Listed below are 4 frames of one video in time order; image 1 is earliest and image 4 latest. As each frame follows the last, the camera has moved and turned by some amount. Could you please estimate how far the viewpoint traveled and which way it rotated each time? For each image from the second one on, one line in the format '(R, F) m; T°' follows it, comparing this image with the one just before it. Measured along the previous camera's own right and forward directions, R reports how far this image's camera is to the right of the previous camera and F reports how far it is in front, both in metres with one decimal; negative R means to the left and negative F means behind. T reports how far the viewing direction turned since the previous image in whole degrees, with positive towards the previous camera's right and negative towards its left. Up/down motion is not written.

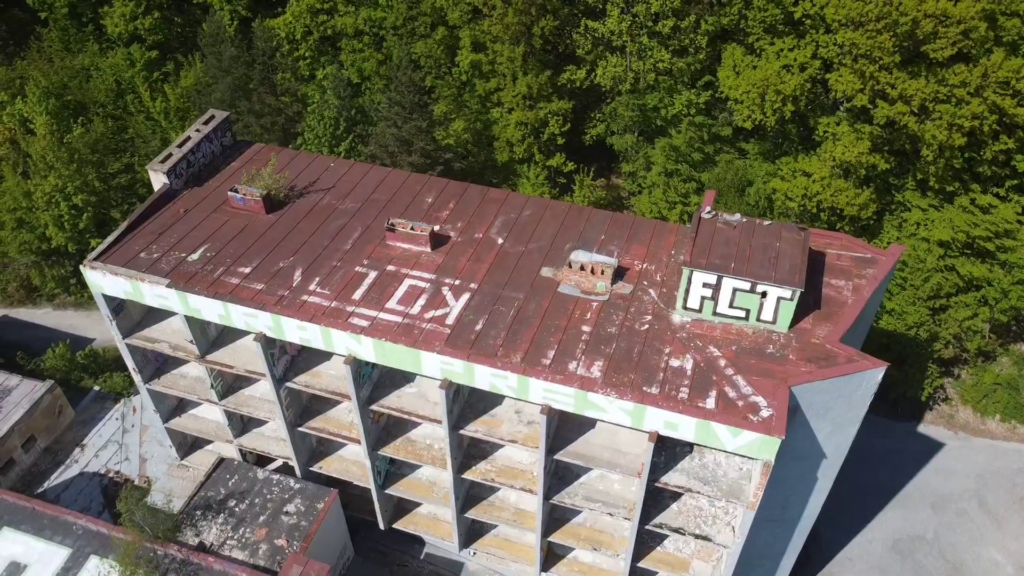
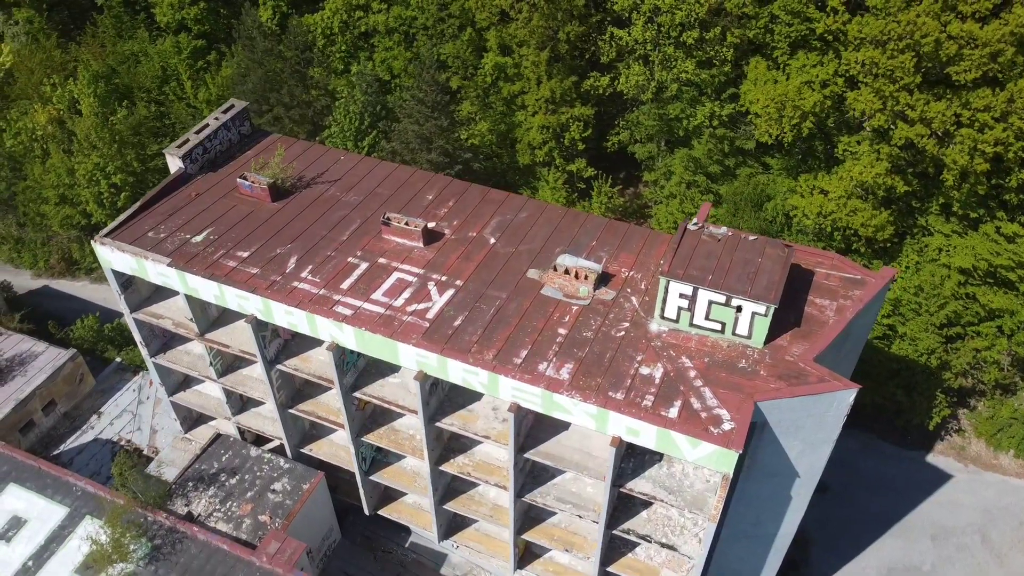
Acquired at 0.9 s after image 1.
(+2.0, -0.4) m; -4°
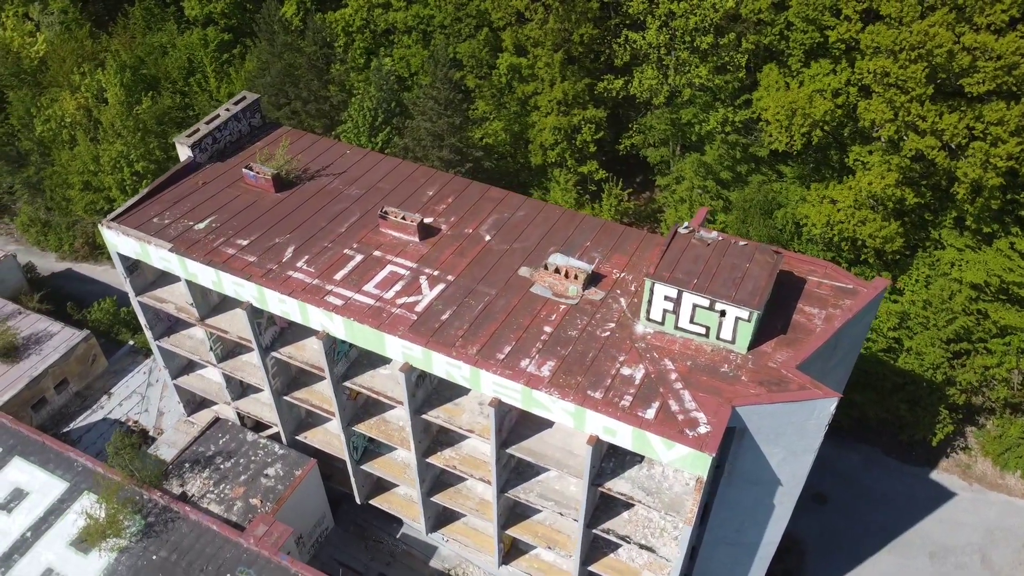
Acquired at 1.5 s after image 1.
(+1.2, -0.2) m; -2°
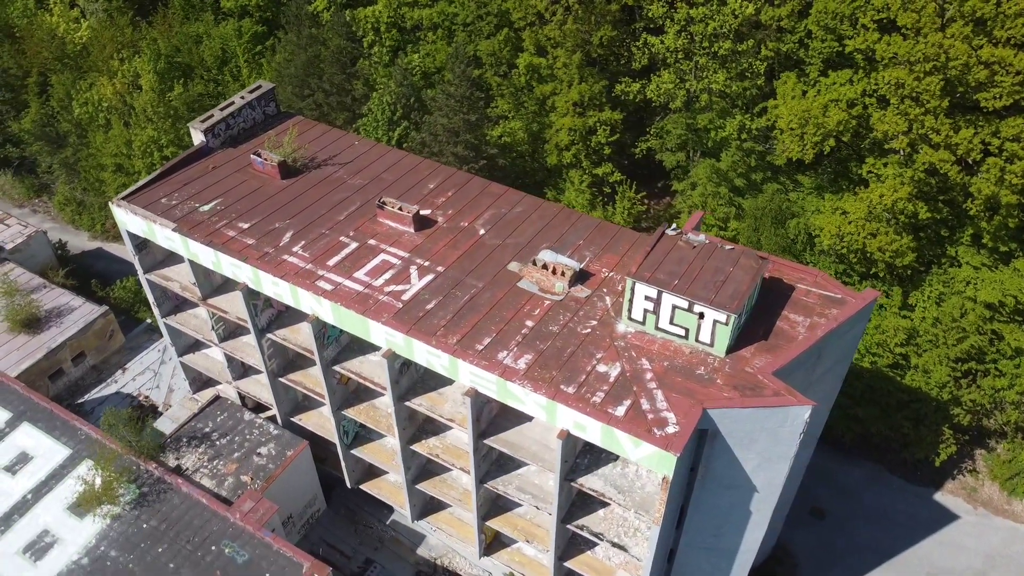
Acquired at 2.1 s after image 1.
(+1.6, -0.2) m; -3°
